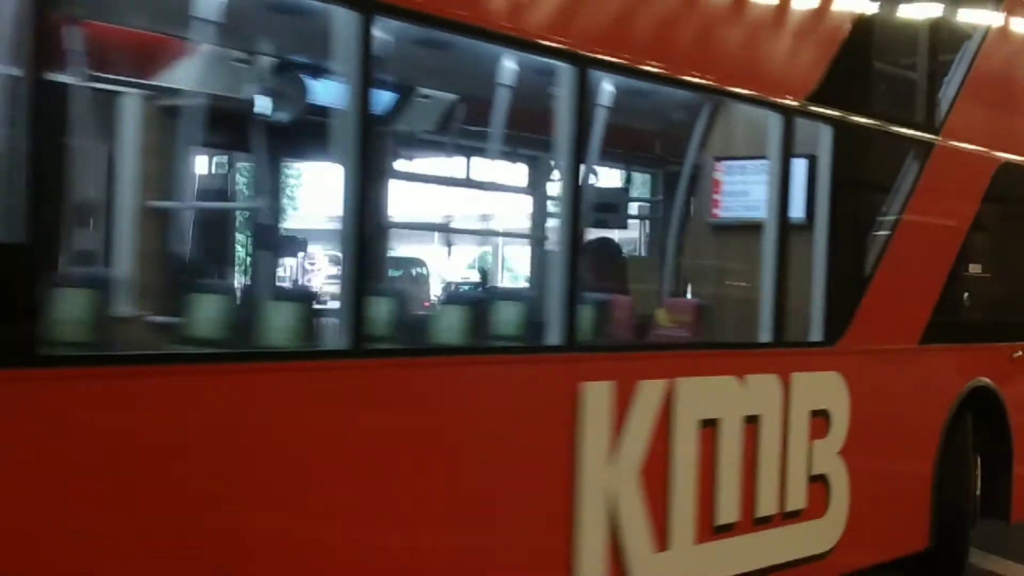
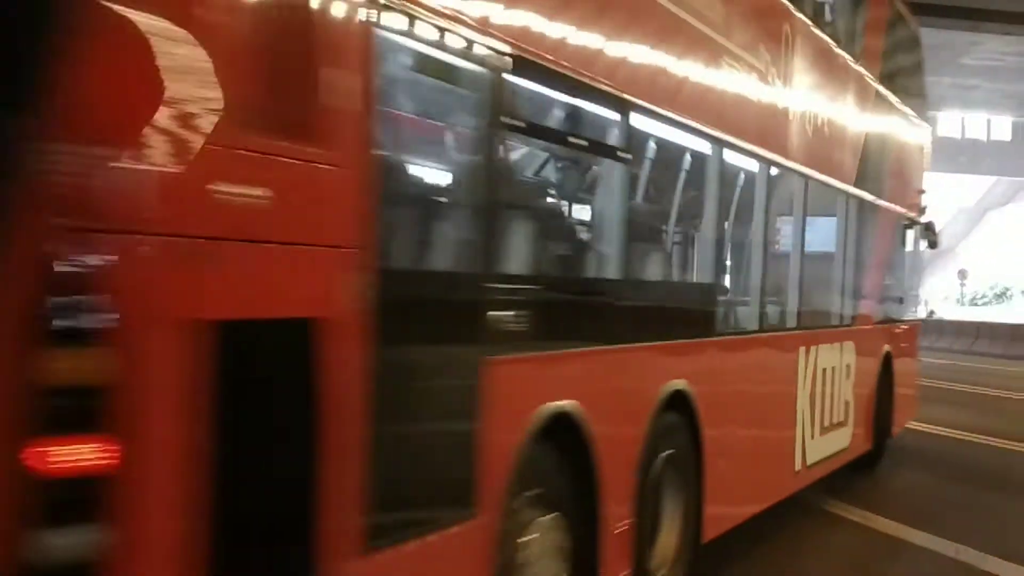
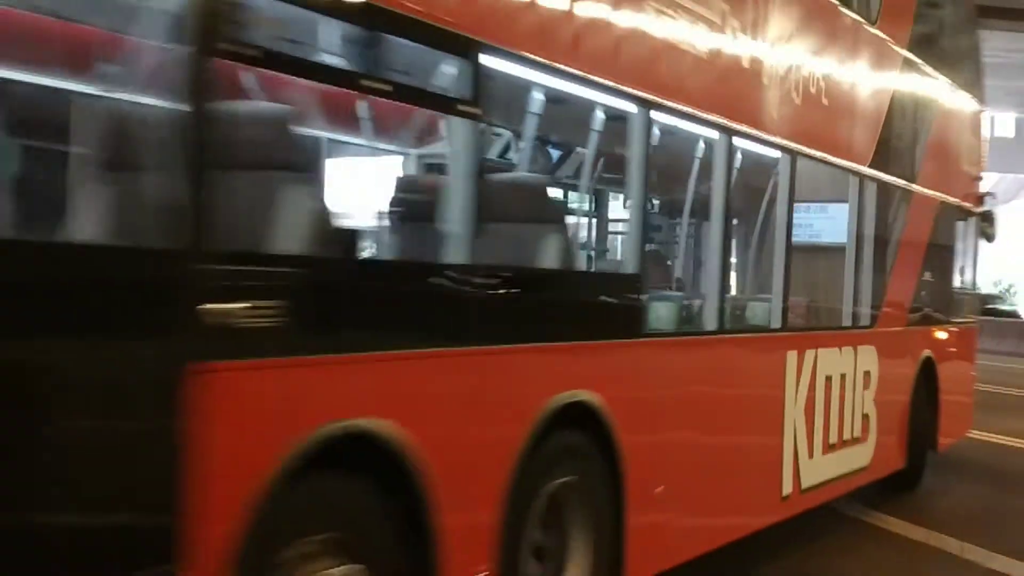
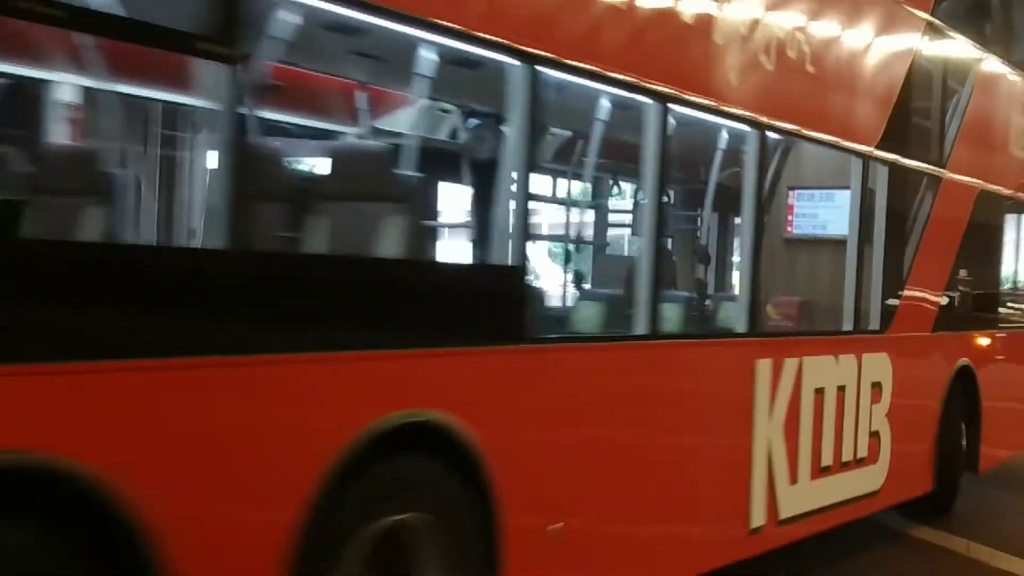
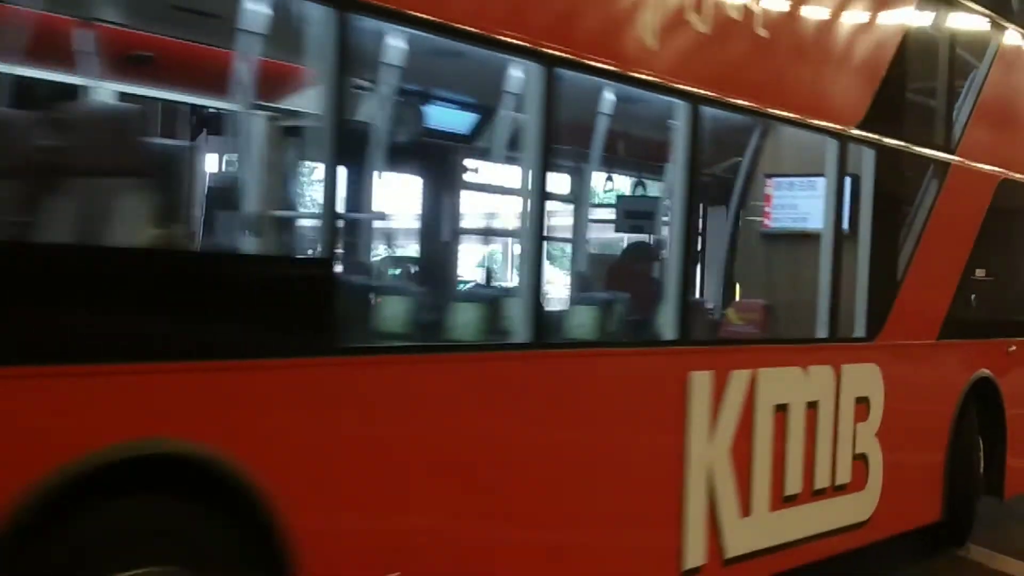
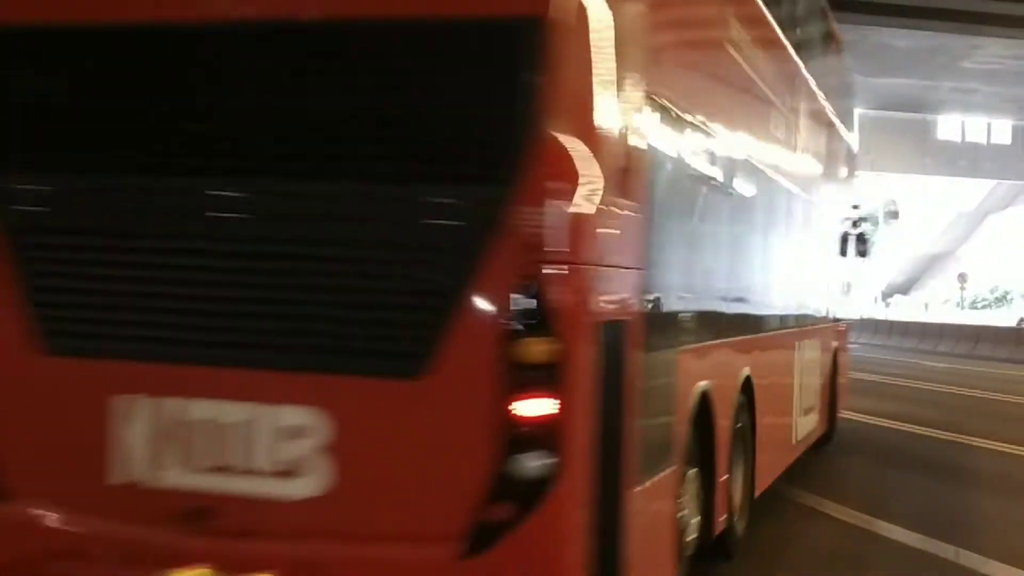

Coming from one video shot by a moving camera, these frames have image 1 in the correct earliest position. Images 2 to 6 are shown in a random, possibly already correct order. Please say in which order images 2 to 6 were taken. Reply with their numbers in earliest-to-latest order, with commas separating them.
5, 4, 3, 2, 6
